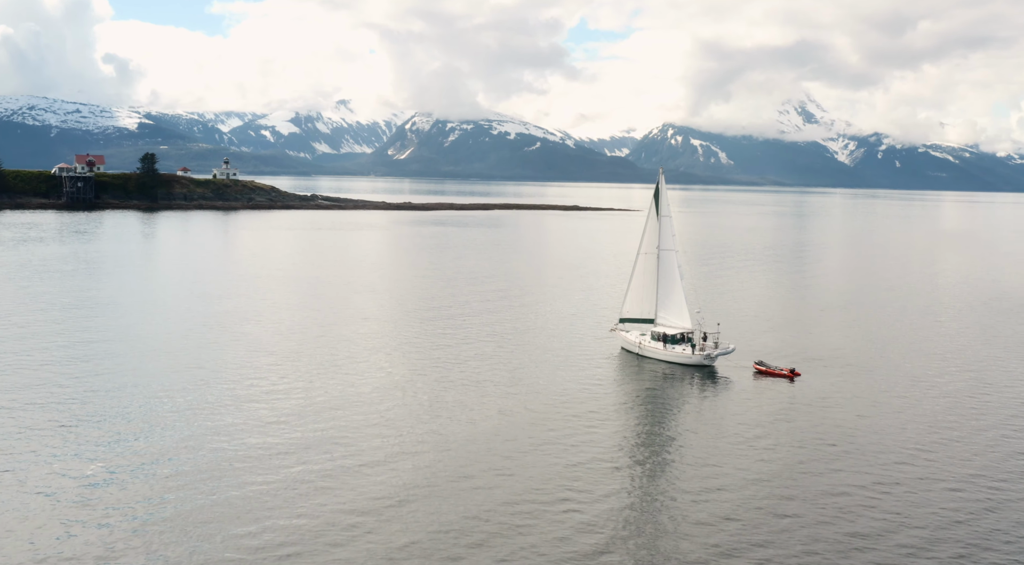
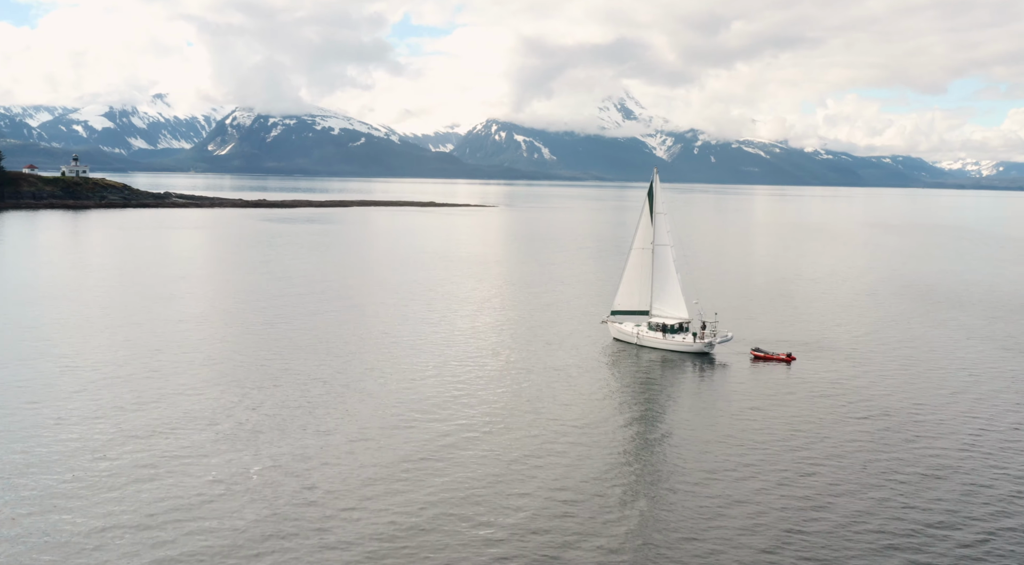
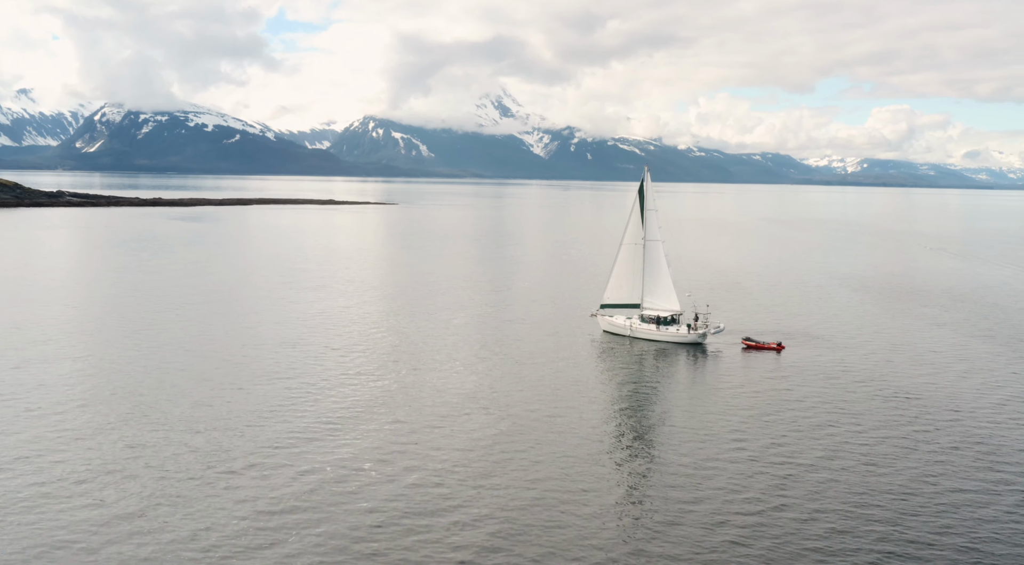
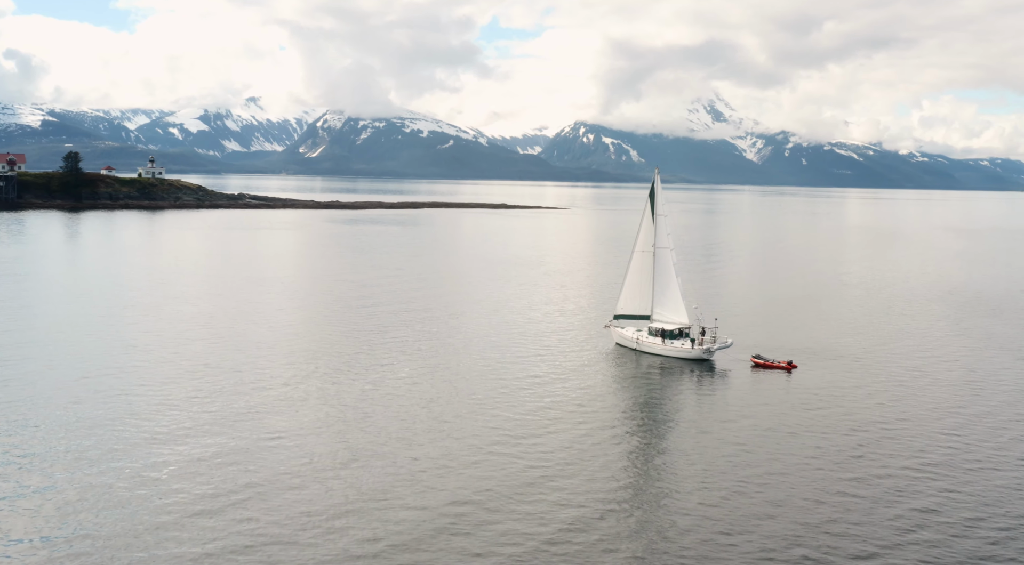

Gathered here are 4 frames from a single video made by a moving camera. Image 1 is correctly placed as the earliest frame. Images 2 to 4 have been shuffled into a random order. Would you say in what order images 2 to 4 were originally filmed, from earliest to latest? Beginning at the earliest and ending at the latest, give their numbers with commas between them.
4, 2, 3
